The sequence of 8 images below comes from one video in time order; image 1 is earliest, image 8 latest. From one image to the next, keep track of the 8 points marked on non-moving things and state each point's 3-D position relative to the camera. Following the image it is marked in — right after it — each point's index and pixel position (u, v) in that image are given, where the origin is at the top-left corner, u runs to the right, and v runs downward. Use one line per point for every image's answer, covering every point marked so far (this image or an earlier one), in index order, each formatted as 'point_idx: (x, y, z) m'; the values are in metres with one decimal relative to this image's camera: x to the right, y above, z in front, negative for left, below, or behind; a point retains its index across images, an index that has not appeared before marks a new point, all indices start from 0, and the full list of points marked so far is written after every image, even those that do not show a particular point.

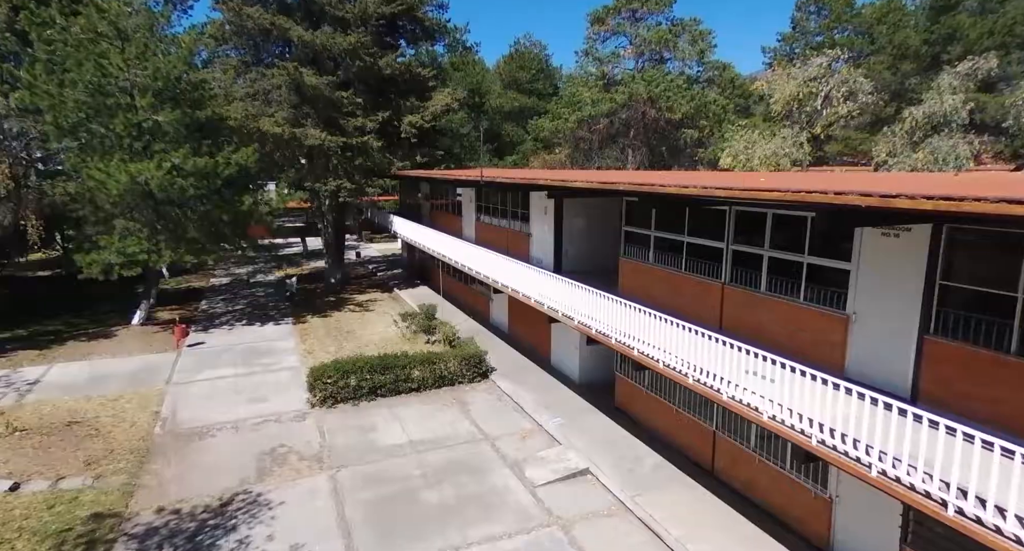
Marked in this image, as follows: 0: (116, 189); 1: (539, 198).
0: (-12.5, +2.8, +17.5) m
1: (+0.9, +2.5, +17.3) m
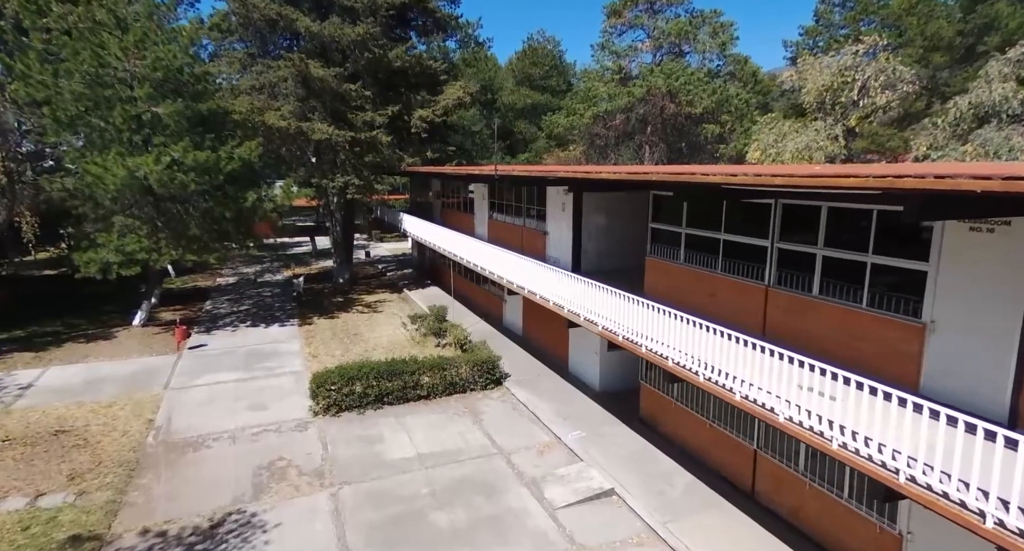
0: (-12.0, +2.8, +16.8) m
1: (+1.3, +2.5, +16.3) m
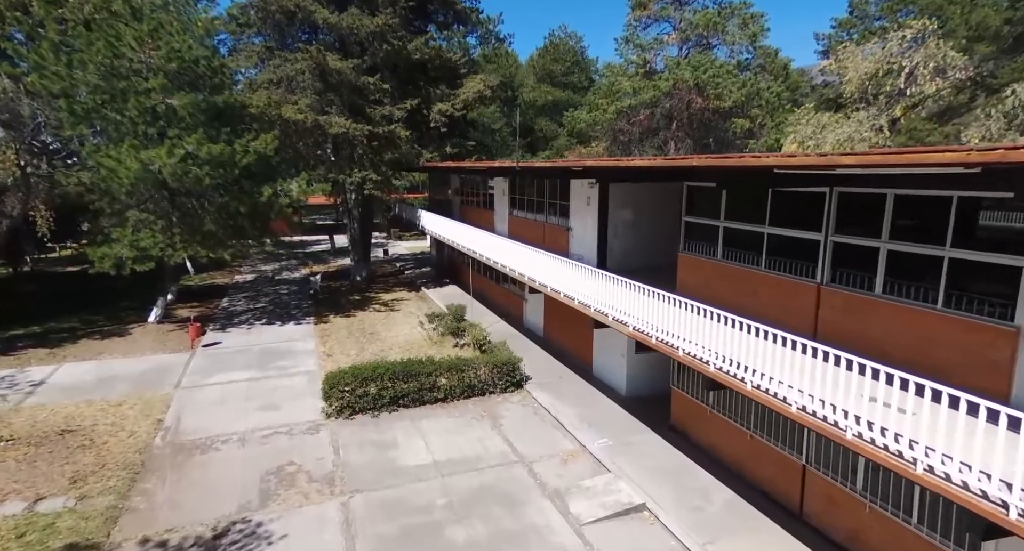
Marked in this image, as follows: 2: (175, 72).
0: (-11.4, +2.9, +16.4) m
1: (+1.9, +2.5, +15.5) m
2: (-10.6, +6.4, +17.6) m
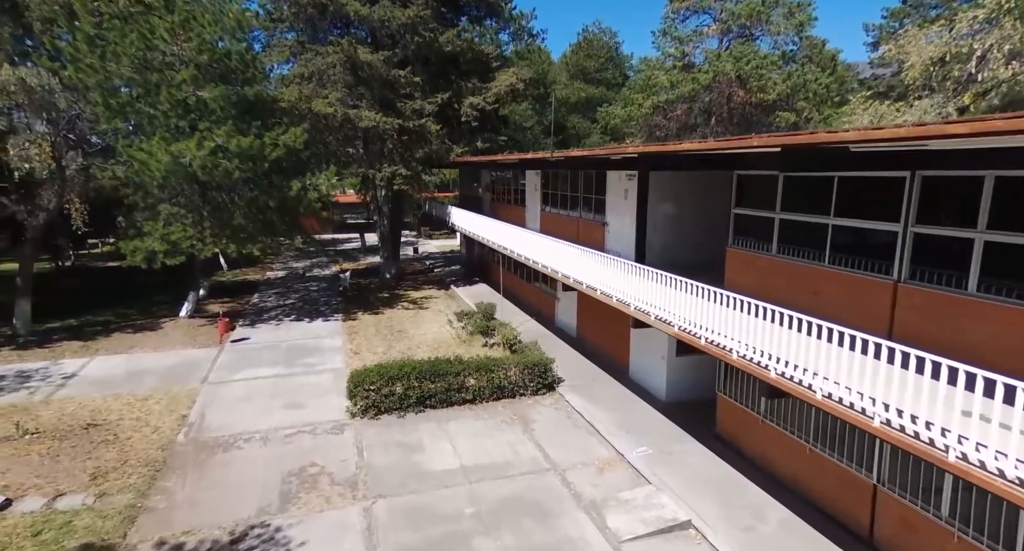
0: (-10.4, +3.1, +16.3) m
1: (+2.8, +2.6, +14.7) m
2: (-9.5, +6.6, +17.5) m
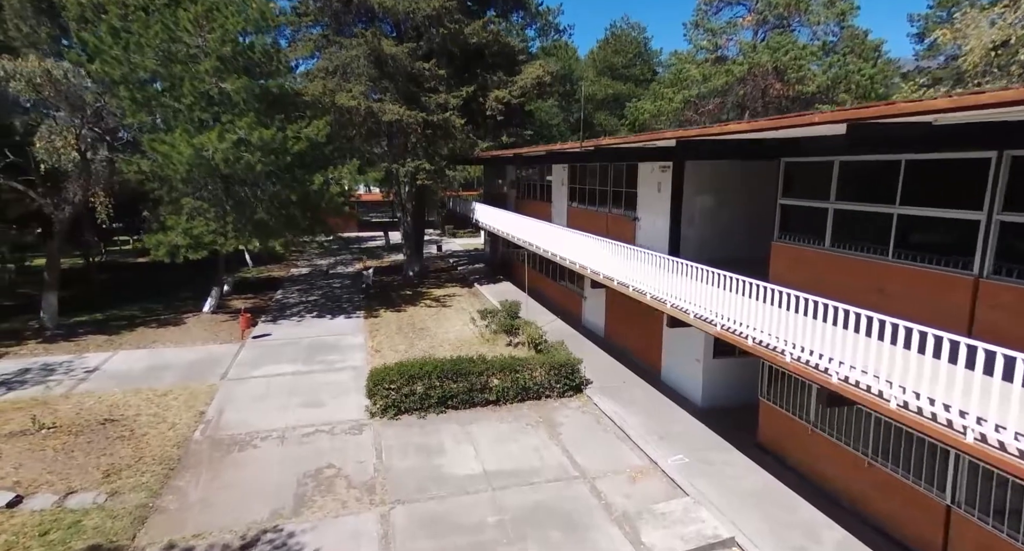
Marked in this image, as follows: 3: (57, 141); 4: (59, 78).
0: (-9.6, +3.3, +16.2) m
1: (+3.5, +2.6, +14.0) m
2: (-8.7, +6.8, +17.3) m
3: (-12.8, +3.8, +15.6) m
4: (-12.5, +5.5, +15.4) m
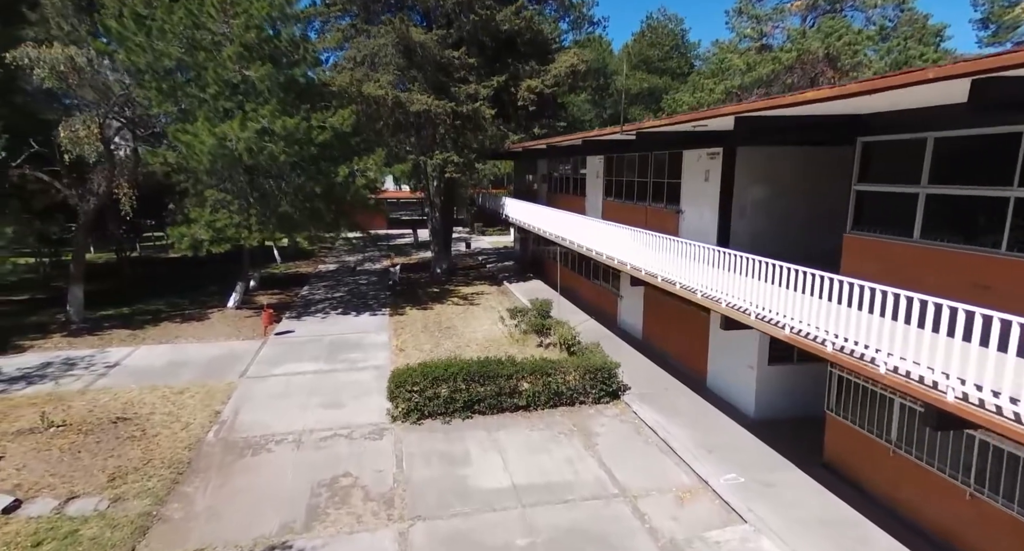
0: (-8.7, +3.5, +15.7) m
1: (+4.3, +2.7, +12.8) m
2: (-7.7, +7.0, +16.7) m
3: (-11.9, +4.0, +15.3) m
4: (-11.6, +5.7, +15.1) m
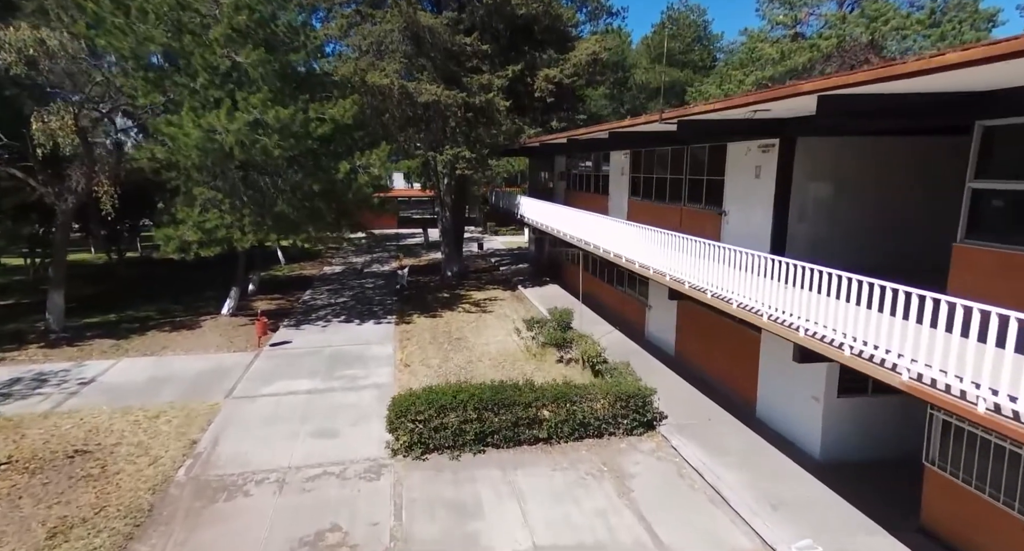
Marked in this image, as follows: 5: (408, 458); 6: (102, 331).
0: (-8.3, +3.3, +14.2) m
1: (+4.7, +2.5, +11.1) m
2: (-7.2, +6.8, +15.2) m
3: (-11.4, +3.8, +13.9) m
4: (-11.2, +5.5, +13.7) m
5: (-1.9, -3.3, +9.9) m
6: (-12.5, -1.7, +17.0) m
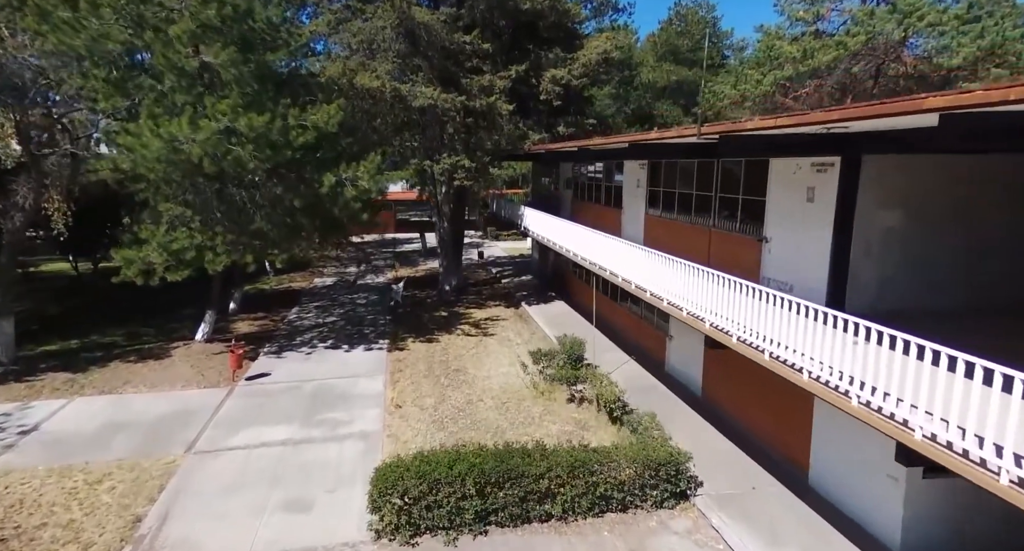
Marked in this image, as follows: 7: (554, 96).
0: (-8.2, +2.6, +12.5) m
1: (+4.8, +1.8, +9.3) m
2: (-7.1, +6.1, +13.5) m
3: (-11.3, +3.2, +12.2) m
4: (-11.1, +4.8, +11.9) m
5: (-1.8, -4.0, +8.2) m
6: (-12.4, -2.4, +15.2) m
7: (+1.4, +6.2, +19.2) m
